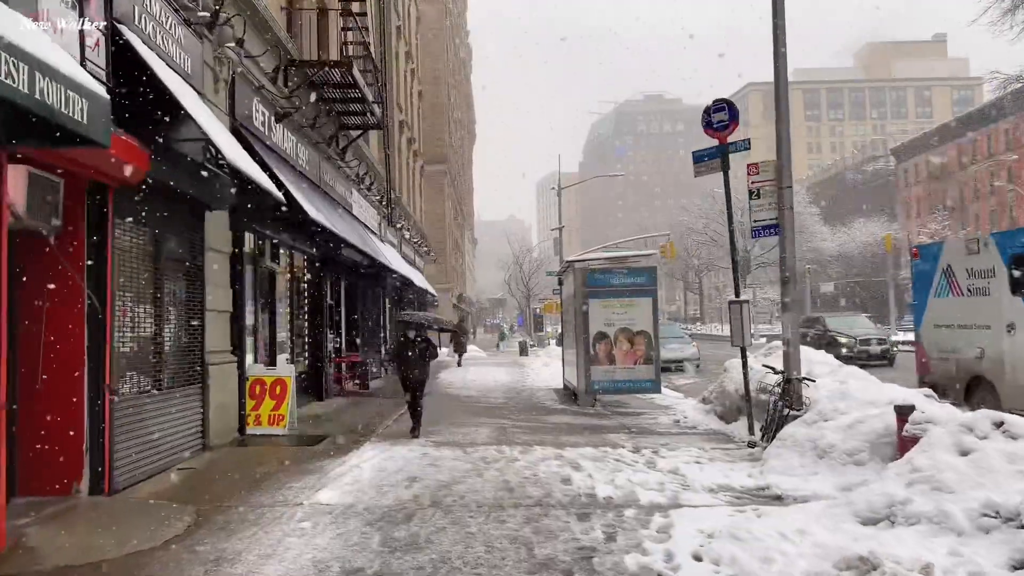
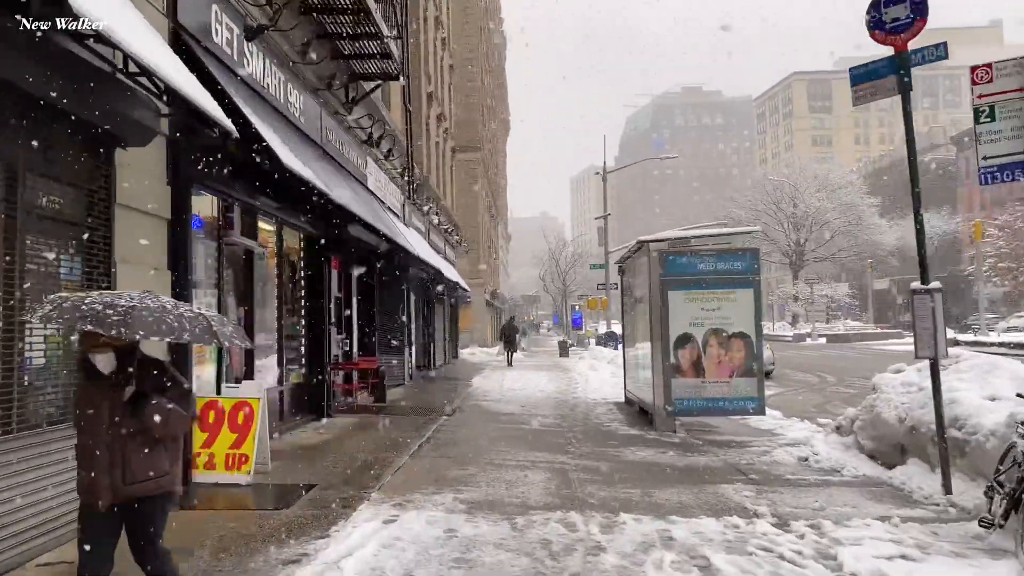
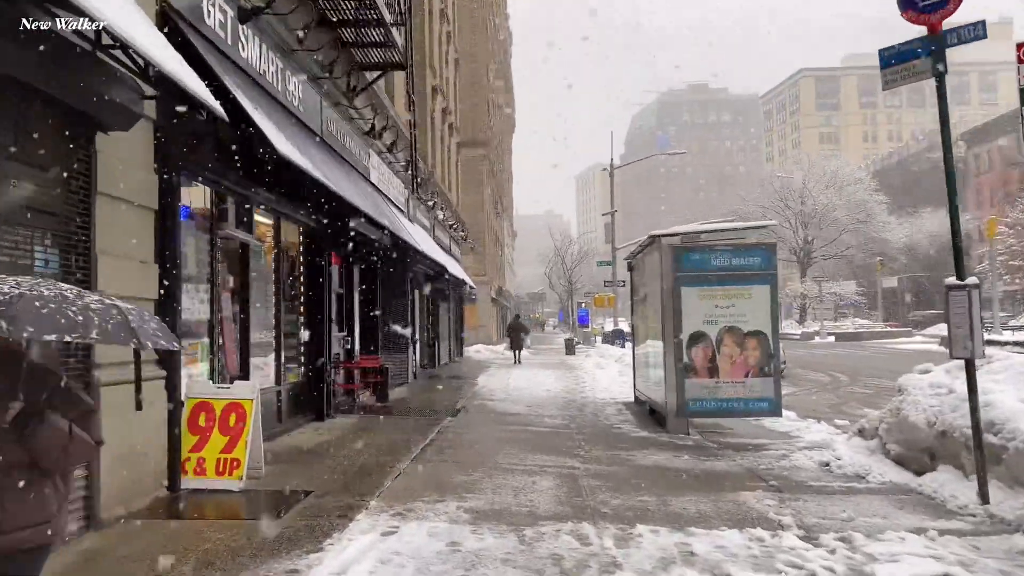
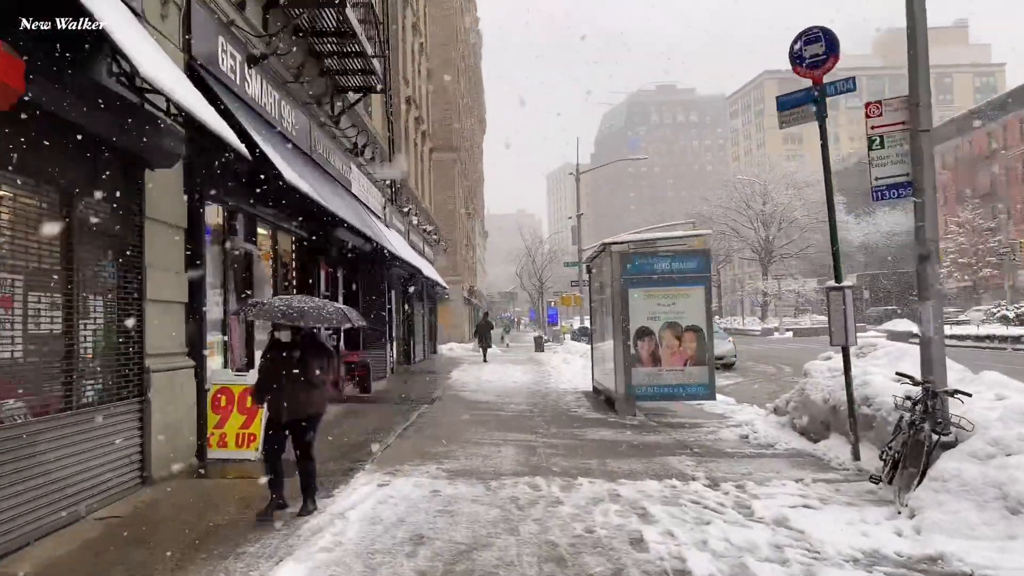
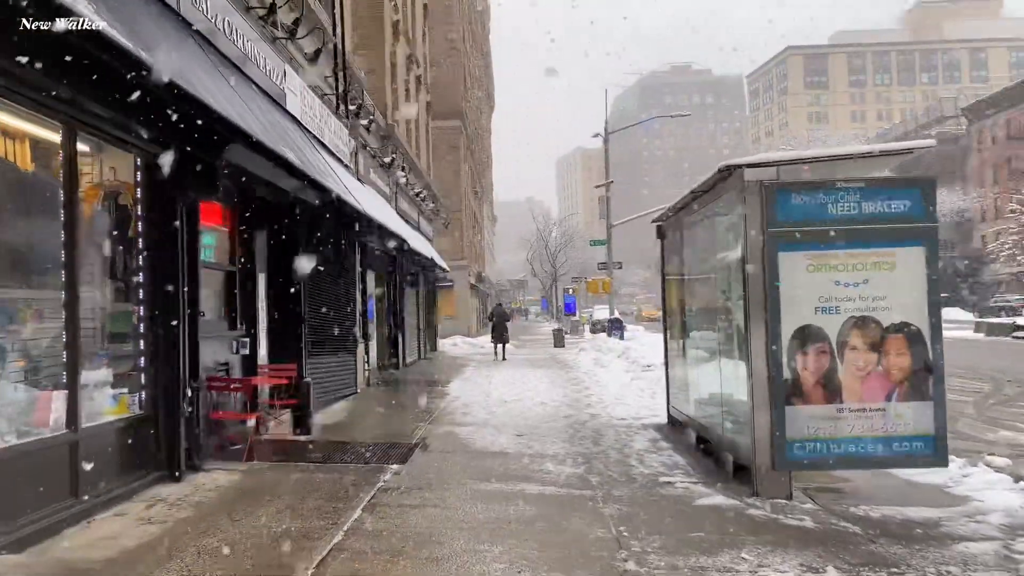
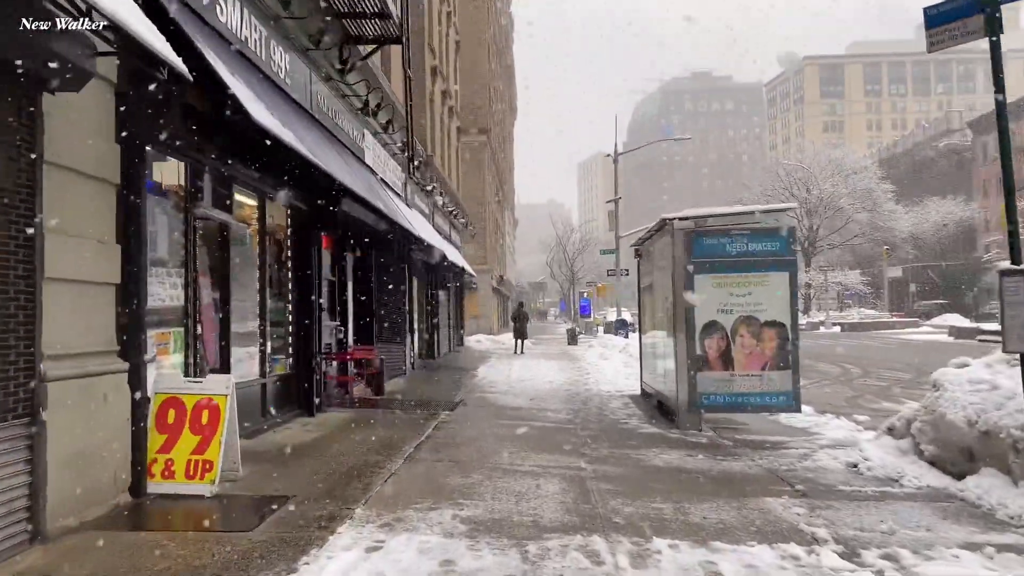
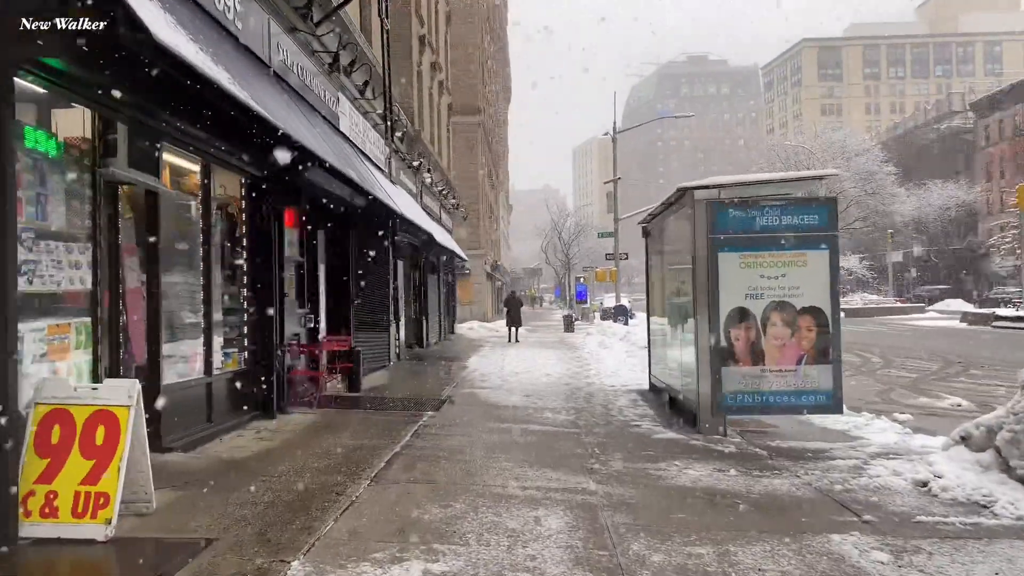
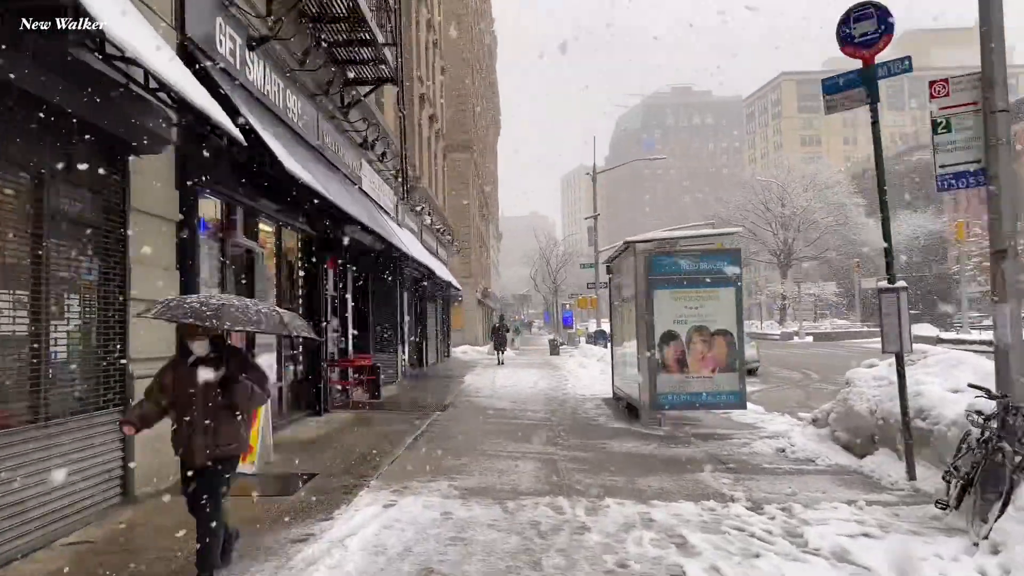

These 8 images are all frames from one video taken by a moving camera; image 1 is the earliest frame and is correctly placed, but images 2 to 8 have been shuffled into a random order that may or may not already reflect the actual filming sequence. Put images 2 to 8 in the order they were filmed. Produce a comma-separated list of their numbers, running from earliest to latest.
4, 8, 2, 3, 6, 7, 5
